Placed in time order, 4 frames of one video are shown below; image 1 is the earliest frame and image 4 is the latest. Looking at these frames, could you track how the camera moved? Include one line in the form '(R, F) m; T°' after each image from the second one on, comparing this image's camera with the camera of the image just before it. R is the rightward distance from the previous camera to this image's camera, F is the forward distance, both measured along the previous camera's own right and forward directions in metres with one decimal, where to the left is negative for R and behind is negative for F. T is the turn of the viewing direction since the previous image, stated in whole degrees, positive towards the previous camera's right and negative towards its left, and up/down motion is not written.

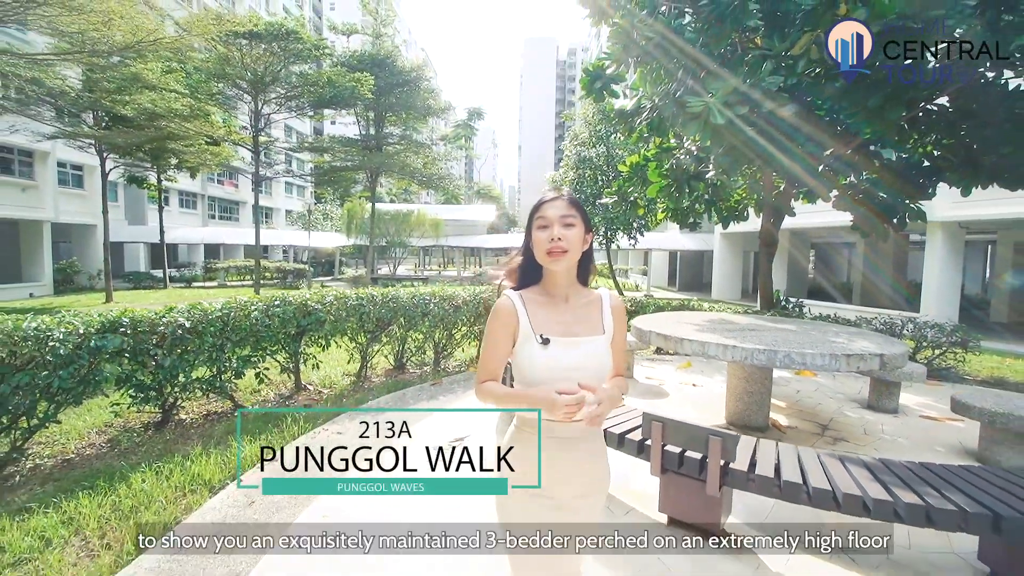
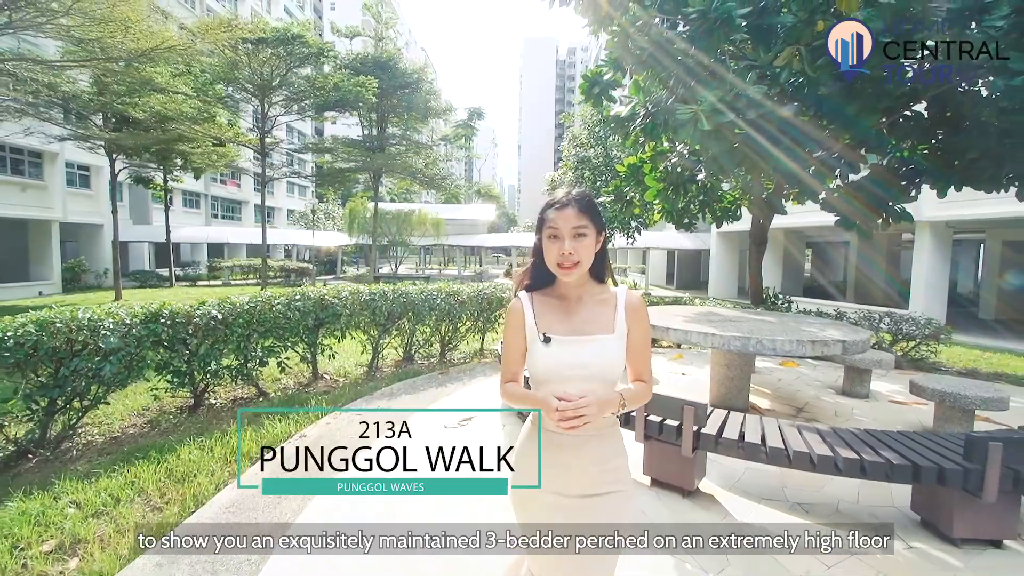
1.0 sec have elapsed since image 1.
(0.0, -0.3) m; 0°
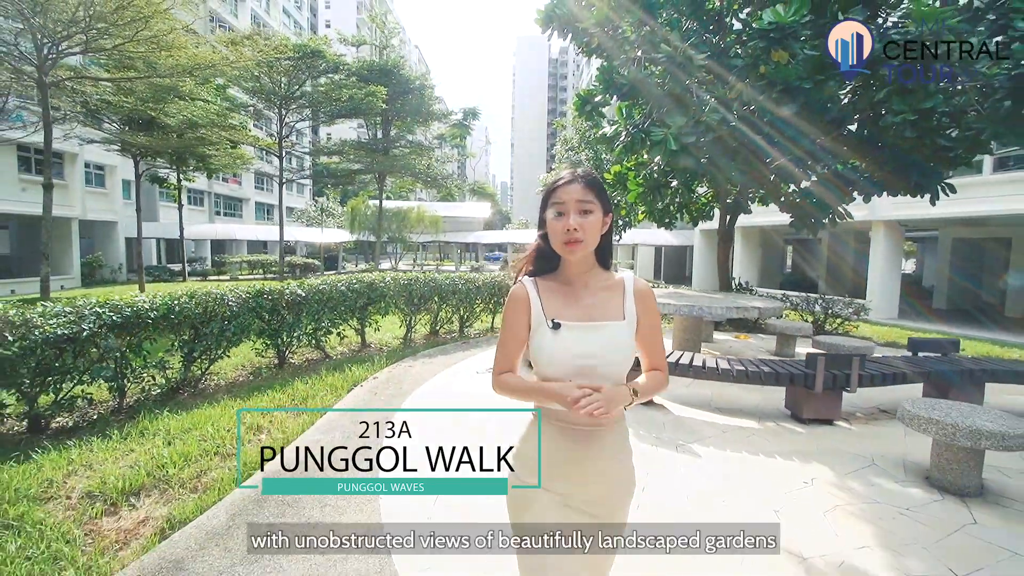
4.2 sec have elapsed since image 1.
(-0.2, -1.3) m; +1°
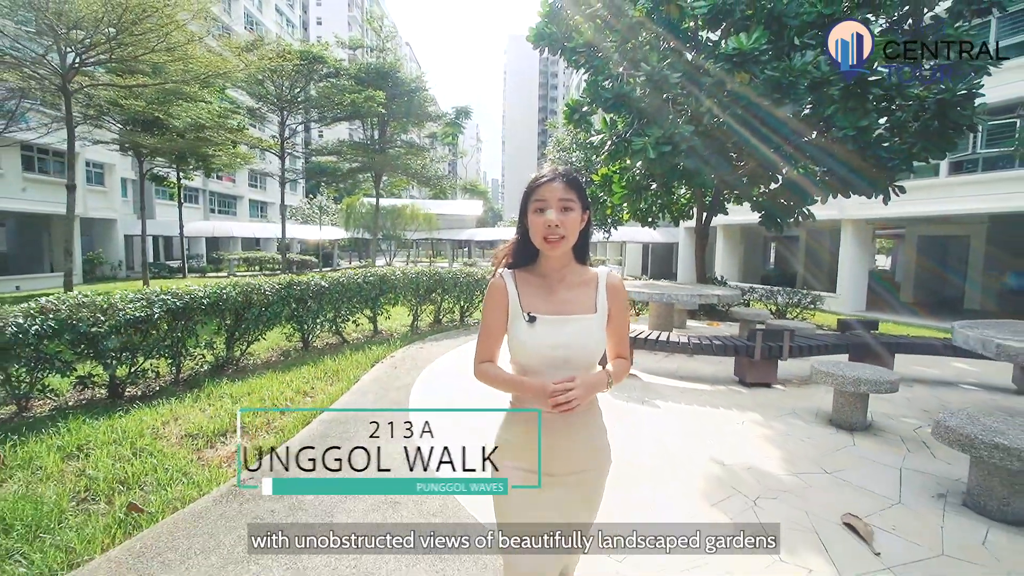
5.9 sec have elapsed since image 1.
(-0.1, -0.8) m; +1°
